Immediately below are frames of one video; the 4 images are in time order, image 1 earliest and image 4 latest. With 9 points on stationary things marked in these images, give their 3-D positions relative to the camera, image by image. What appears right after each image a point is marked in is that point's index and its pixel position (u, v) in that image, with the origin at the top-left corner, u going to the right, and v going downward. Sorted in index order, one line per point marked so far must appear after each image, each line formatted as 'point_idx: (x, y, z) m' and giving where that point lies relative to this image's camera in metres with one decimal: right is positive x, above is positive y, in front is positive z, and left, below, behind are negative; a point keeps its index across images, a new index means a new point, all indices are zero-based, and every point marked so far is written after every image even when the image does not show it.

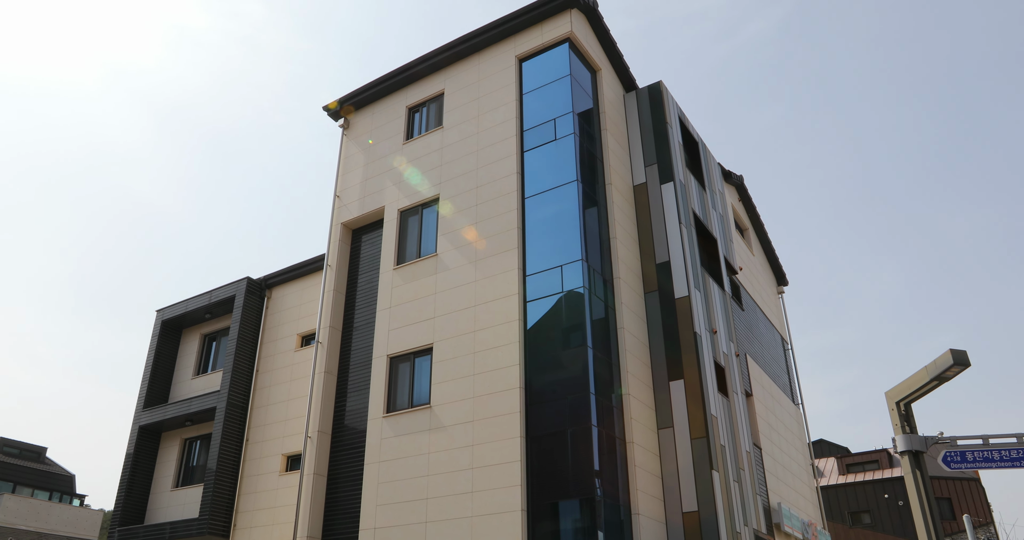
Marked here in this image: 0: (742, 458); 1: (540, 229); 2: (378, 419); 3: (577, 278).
0: (+6.2, -5.1, +19.9) m
1: (+0.7, +1.1, +19.3) m
2: (-3.5, -3.9, +19.4) m
3: (+1.6, -0.2, +18.0) m
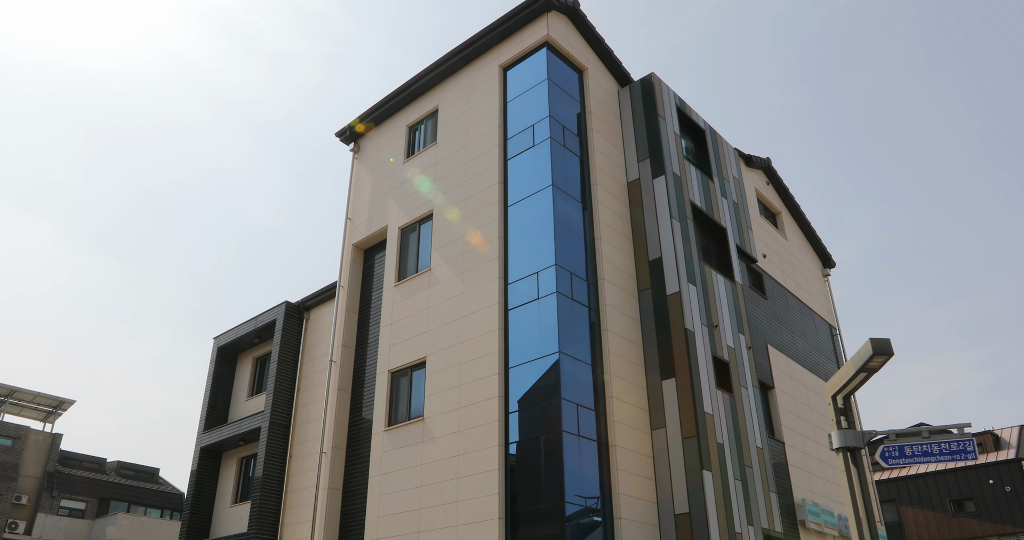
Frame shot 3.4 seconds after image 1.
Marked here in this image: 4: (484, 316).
0: (+6.2, -4.8, +19.2) m
1: (+0.2, +0.9, +19.4) m
2: (-3.6, -4.4, +20.1) m
3: (+1.0, -0.3, +18.0) m
4: (-0.7, -1.2, +18.9) m
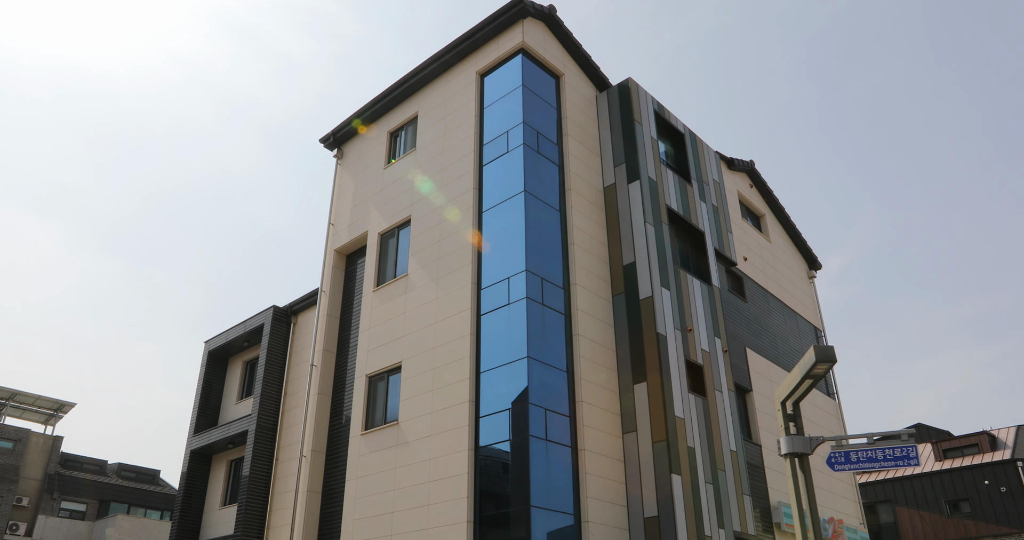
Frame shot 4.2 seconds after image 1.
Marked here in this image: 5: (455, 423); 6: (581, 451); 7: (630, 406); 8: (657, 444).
0: (+5.5, -4.9, +19.4) m
1: (-0.5, +0.7, +19.6) m
2: (-4.3, -4.6, +20.3) m
3: (+0.2, -0.5, +18.2) m
4: (-1.4, -1.3, +19.0) m
5: (-1.4, -3.7, +17.8) m
6: (+1.6, -4.3, +17.2) m
7: (+3.0, -3.5, +18.7) m
8: (+3.5, -4.2, +17.8) m
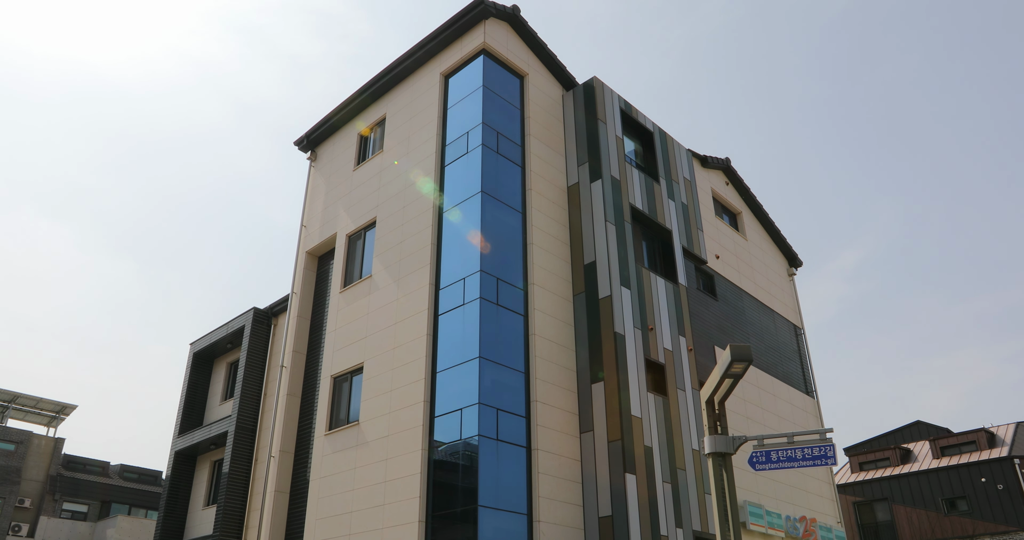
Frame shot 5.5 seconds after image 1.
0: (+4.4, -4.9, +19.3) m
1: (-1.6, +0.7, +19.7) m
2: (-5.3, -4.7, +20.4) m
3: (-0.9, -0.5, +18.2) m
4: (-2.5, -1.4, +19.1) m
5: (-2.5, -3.7, +17.9) m
6: (+0.5, -4.3, +17.3) m
7: (+1.9, -3.4, +18.8) m
8: (+2.4, -4.2, +17.8) m
